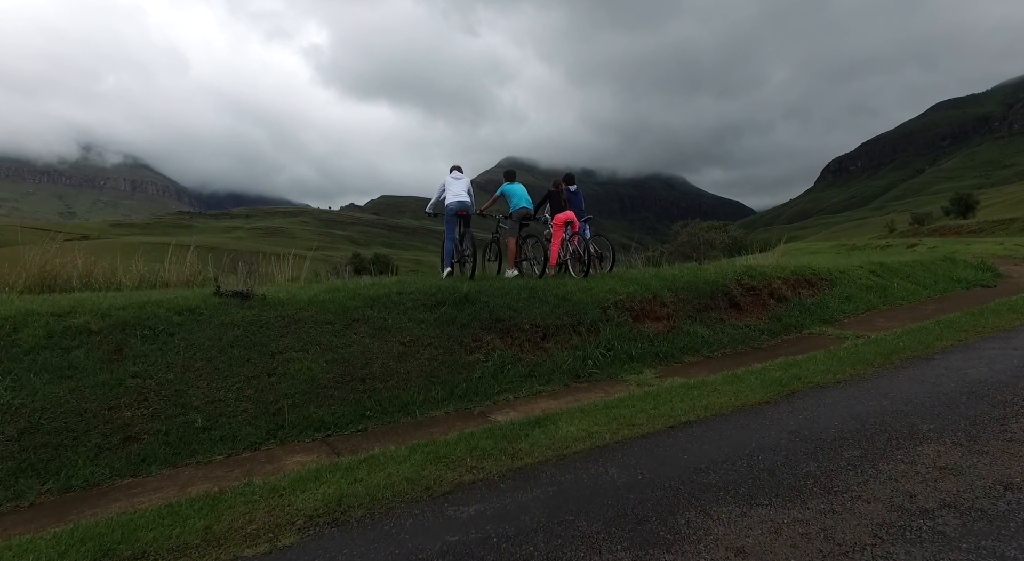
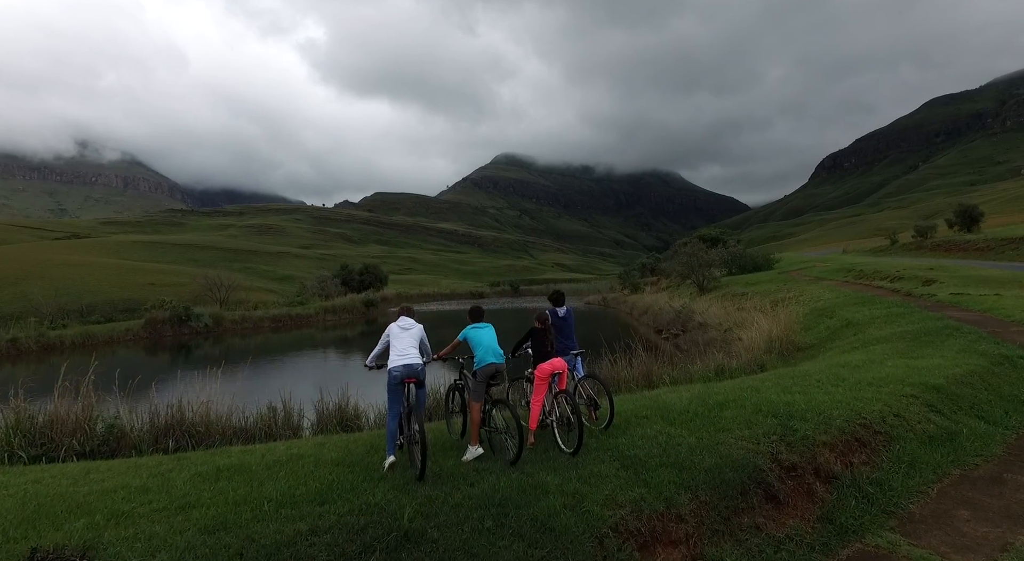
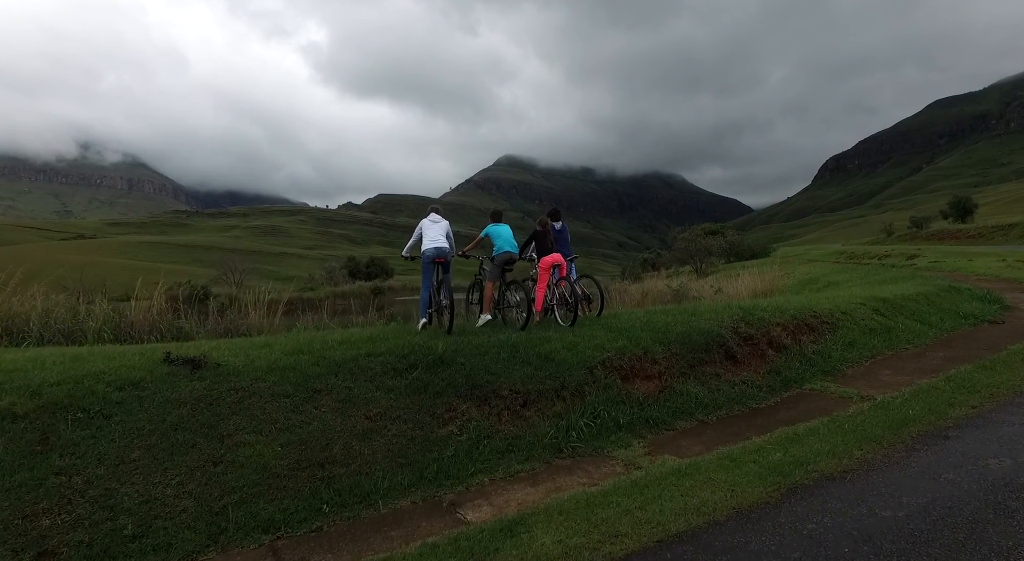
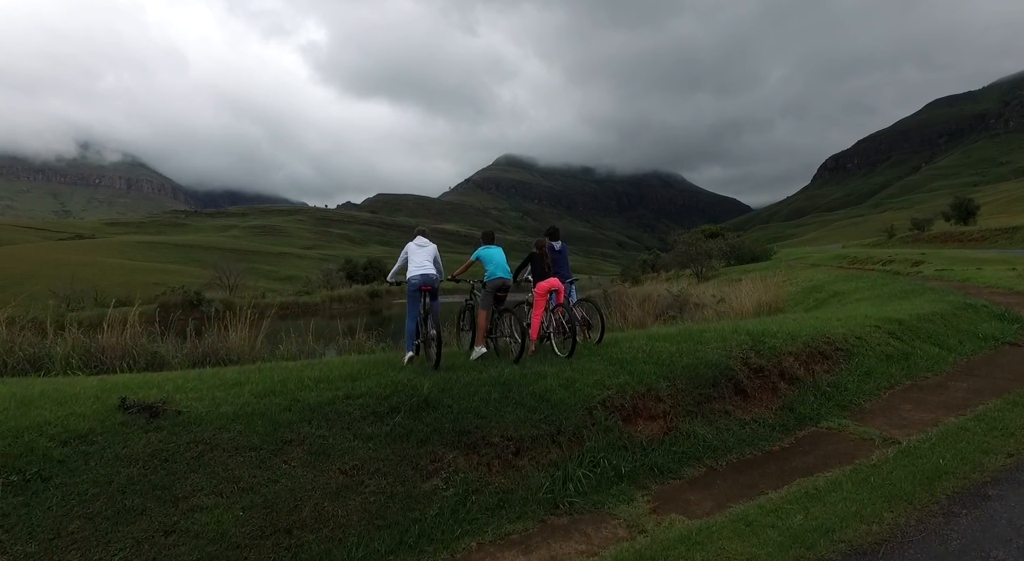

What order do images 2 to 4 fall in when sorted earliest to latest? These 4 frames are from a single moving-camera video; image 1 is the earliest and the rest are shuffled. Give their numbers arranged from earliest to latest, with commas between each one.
3, 4, 2
